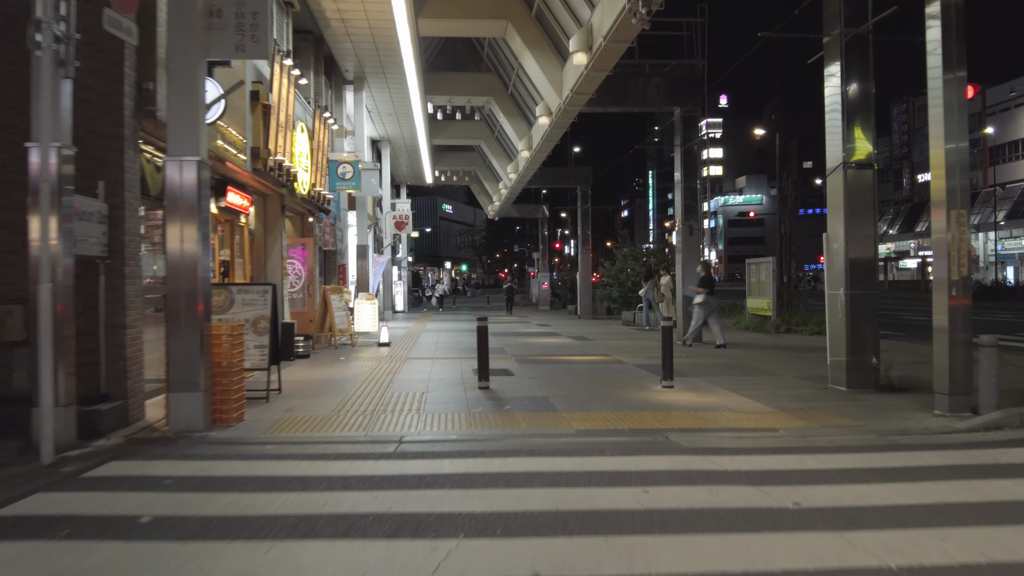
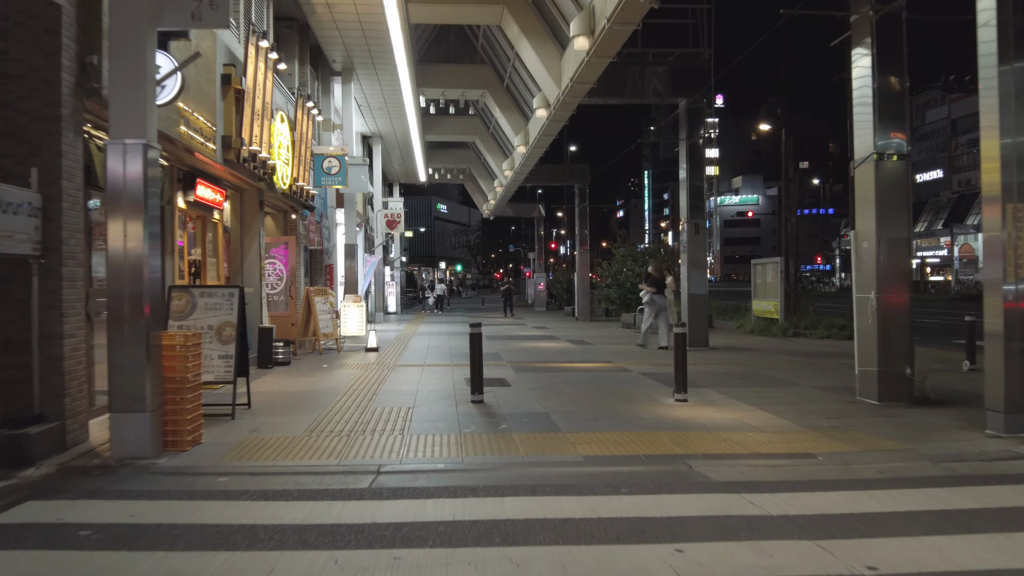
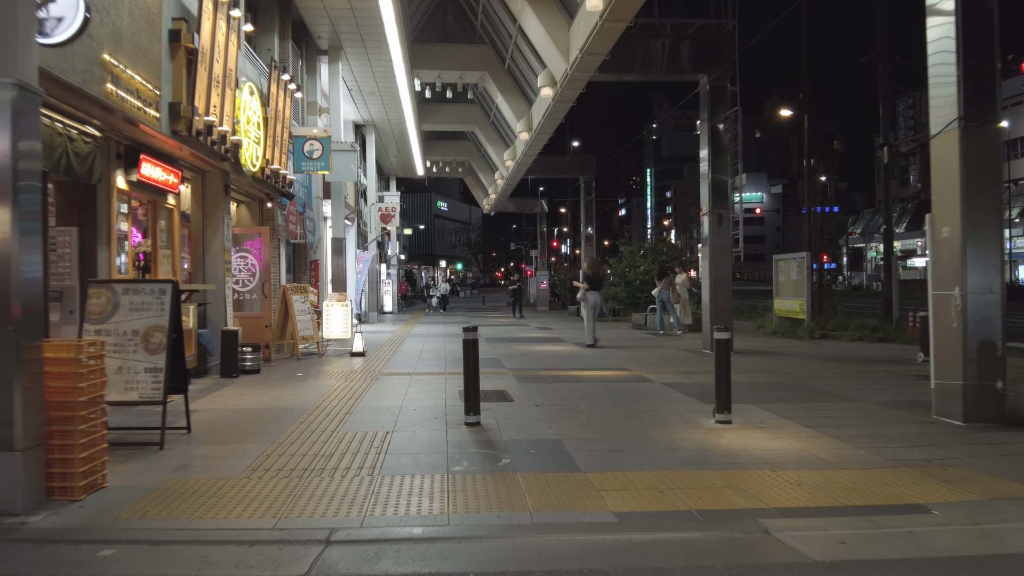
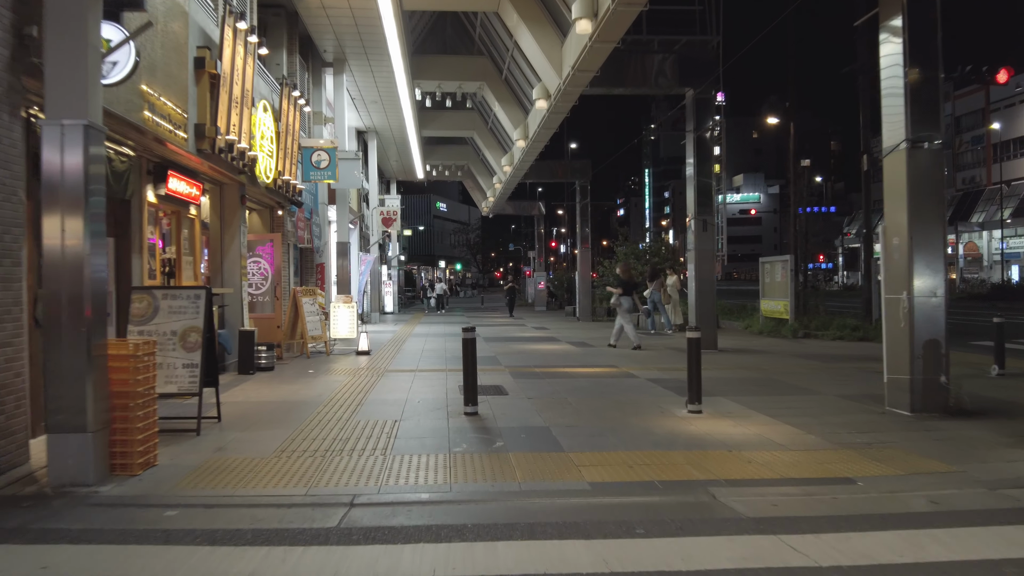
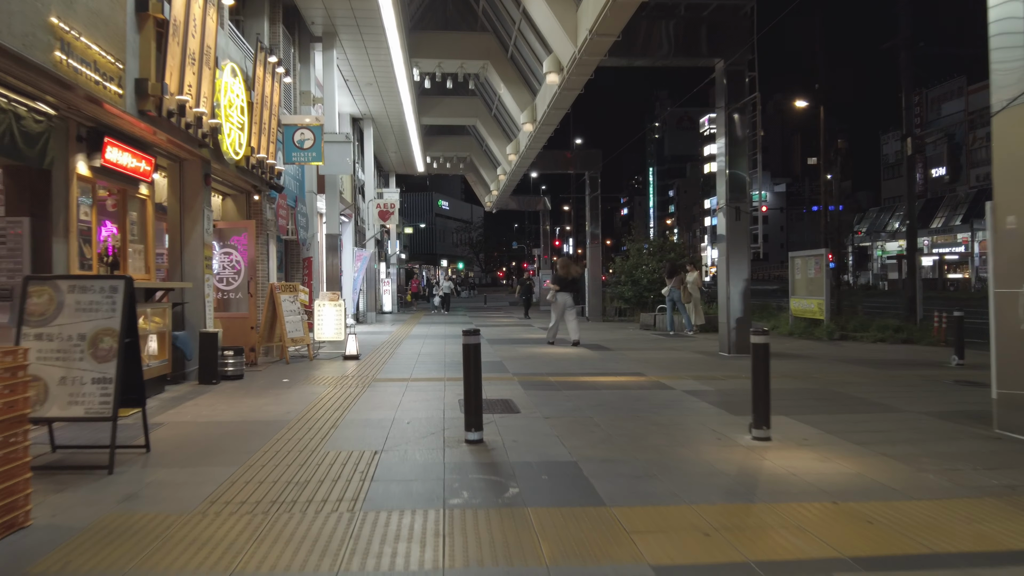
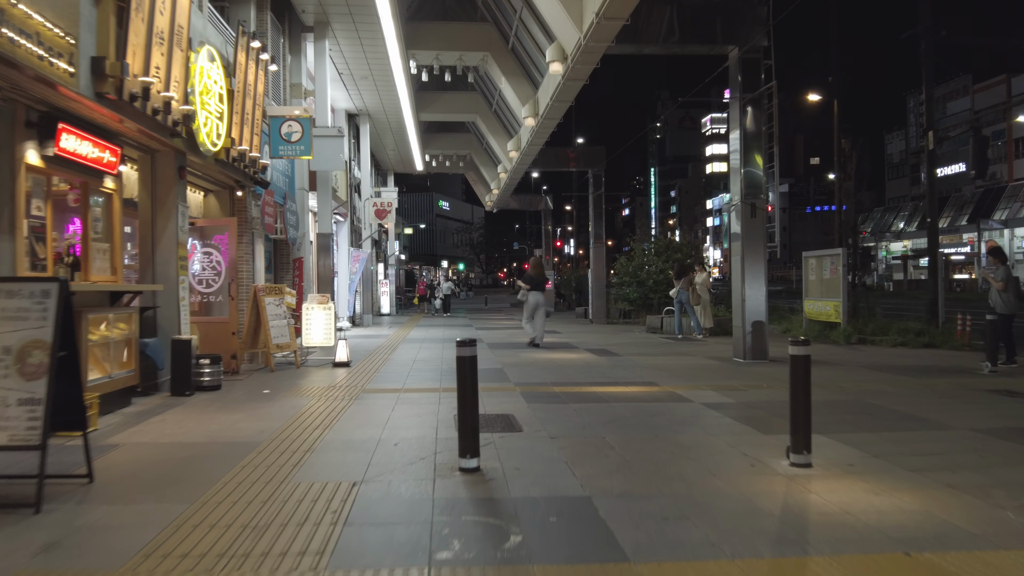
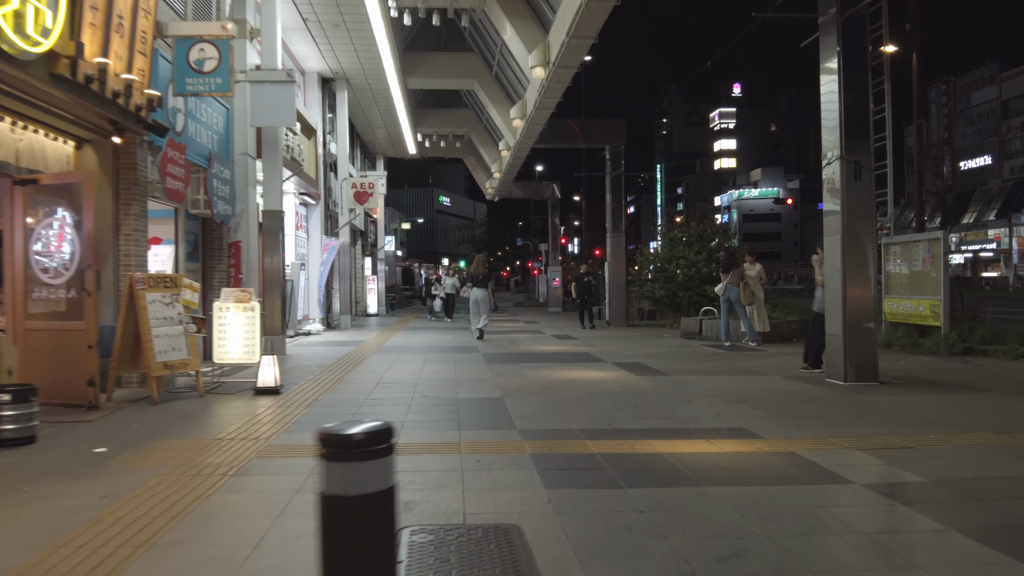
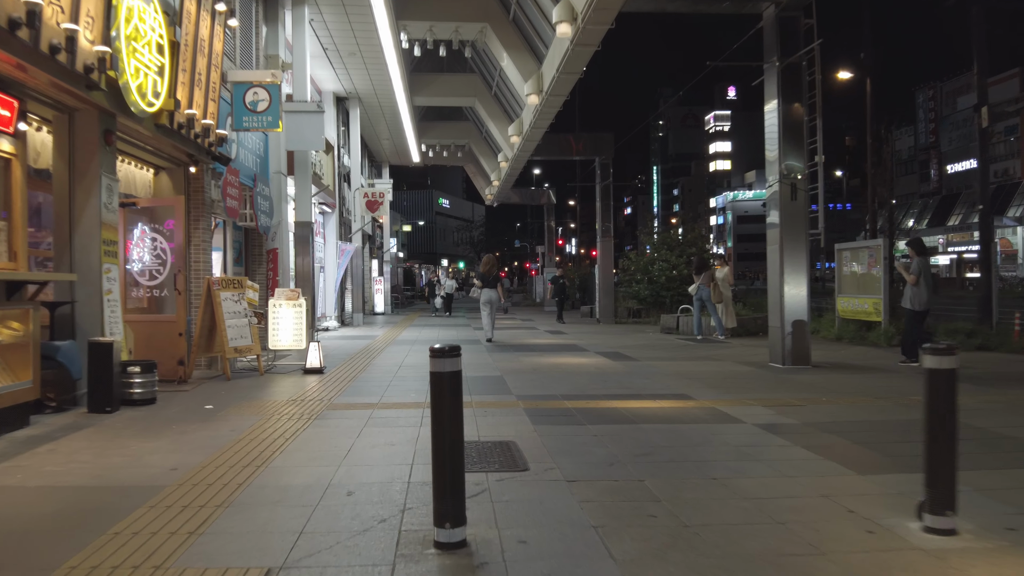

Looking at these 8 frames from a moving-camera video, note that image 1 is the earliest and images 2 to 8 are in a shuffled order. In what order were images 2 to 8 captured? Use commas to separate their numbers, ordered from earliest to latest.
2, 4, 3, 5, 6, 8, 7
